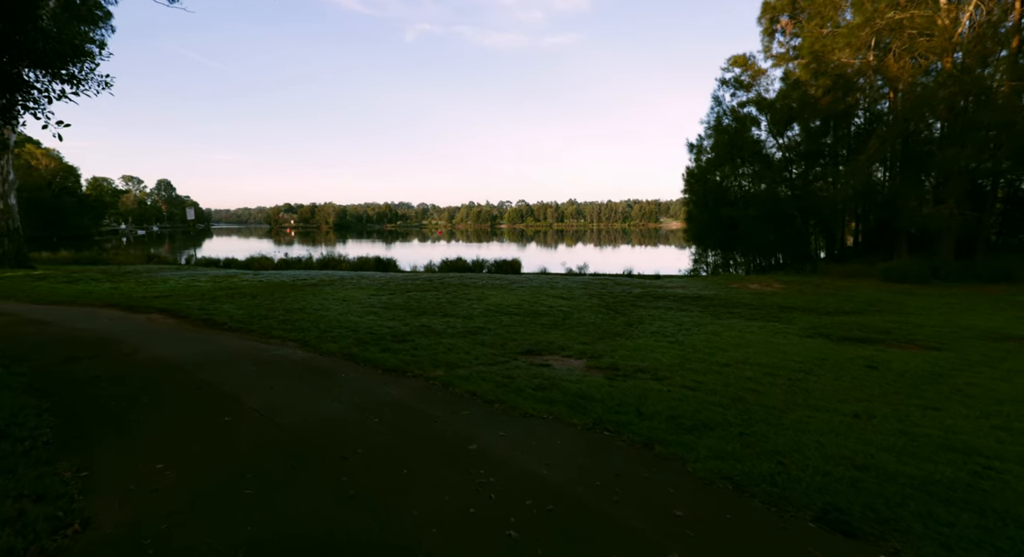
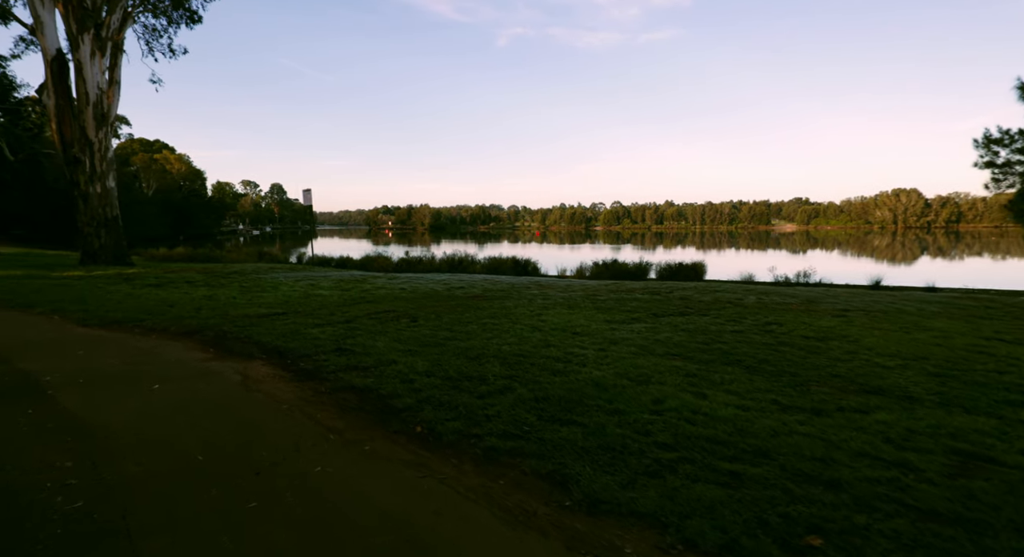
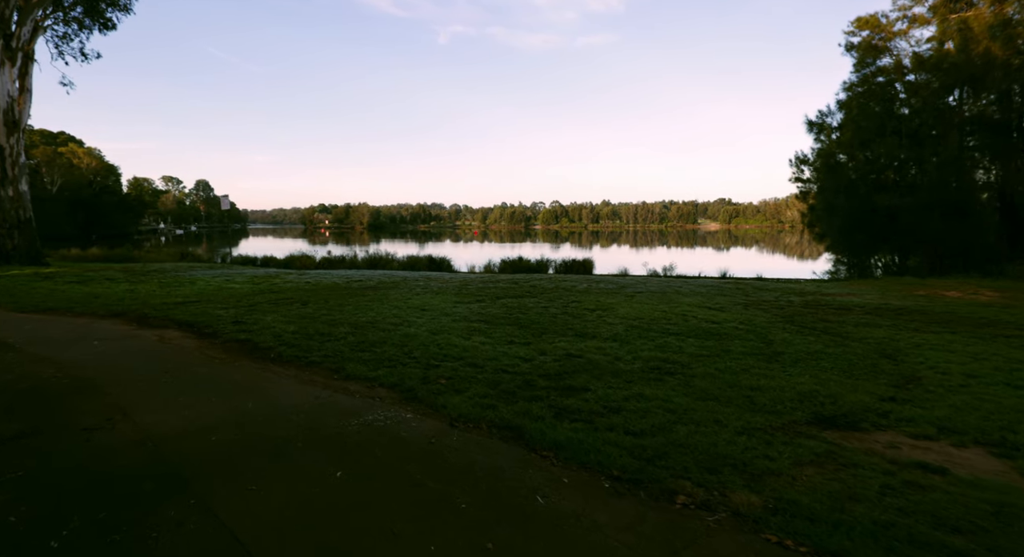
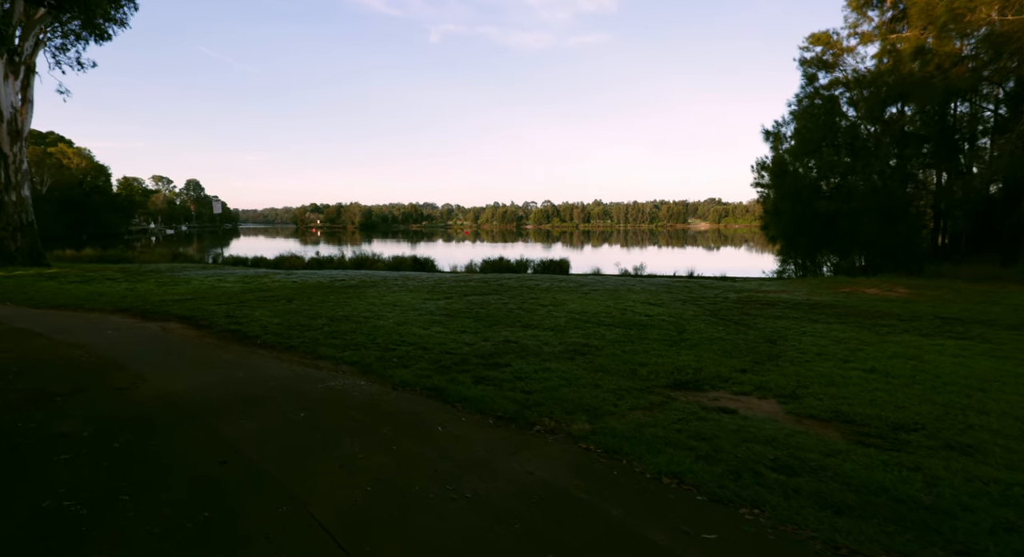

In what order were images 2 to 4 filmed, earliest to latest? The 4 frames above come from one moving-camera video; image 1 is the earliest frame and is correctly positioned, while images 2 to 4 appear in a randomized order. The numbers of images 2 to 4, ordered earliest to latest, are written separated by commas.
4, 3, 2
